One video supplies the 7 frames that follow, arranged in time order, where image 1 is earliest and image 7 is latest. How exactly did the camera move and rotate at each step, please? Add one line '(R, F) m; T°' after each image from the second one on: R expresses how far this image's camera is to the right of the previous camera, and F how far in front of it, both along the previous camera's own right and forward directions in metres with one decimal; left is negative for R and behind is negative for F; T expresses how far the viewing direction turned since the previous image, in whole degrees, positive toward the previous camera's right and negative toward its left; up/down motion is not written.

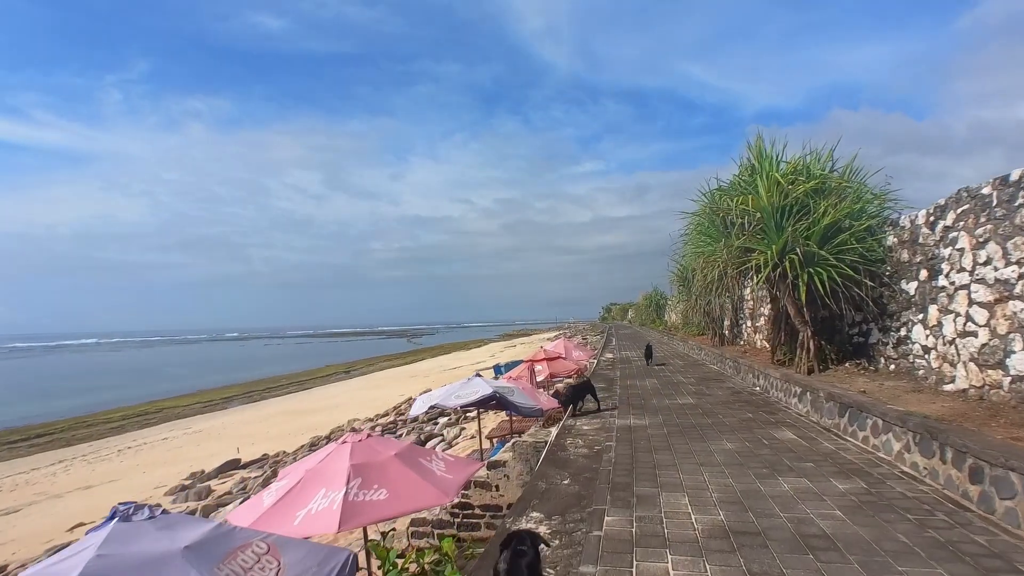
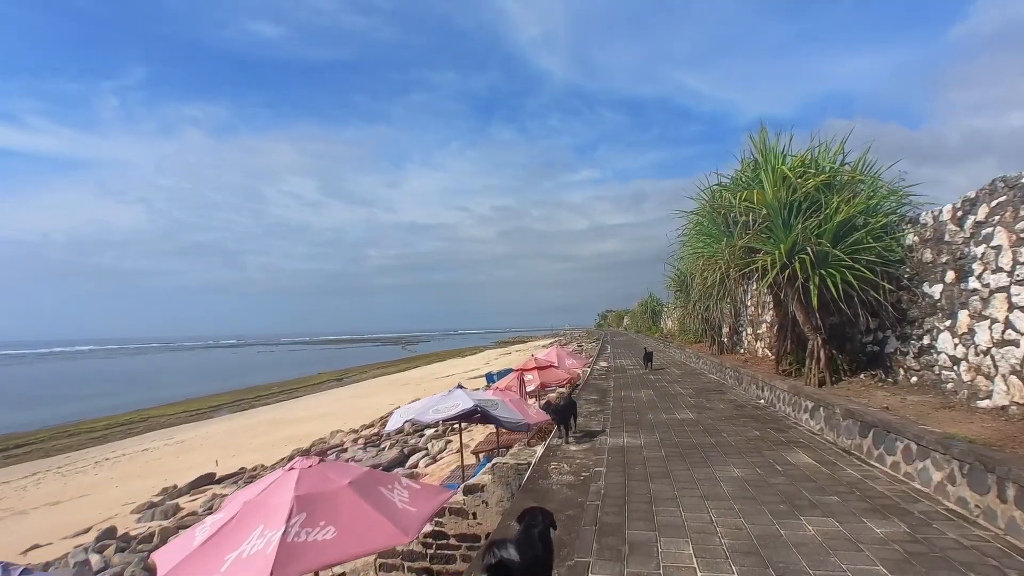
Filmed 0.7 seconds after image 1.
(+0.2, +0.8) m; 0°
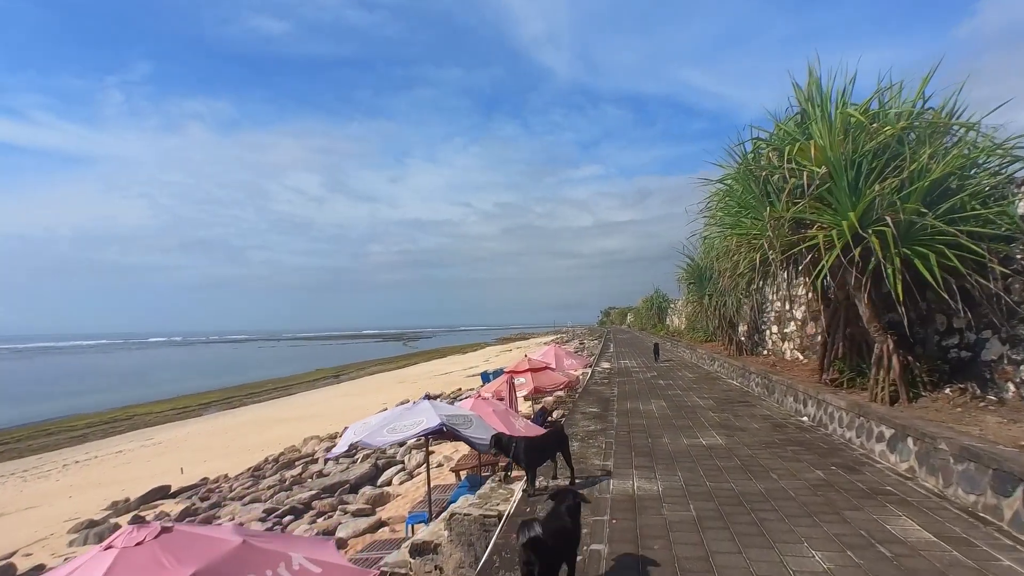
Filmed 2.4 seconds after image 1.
(+0.3, +2.0) m; 0°
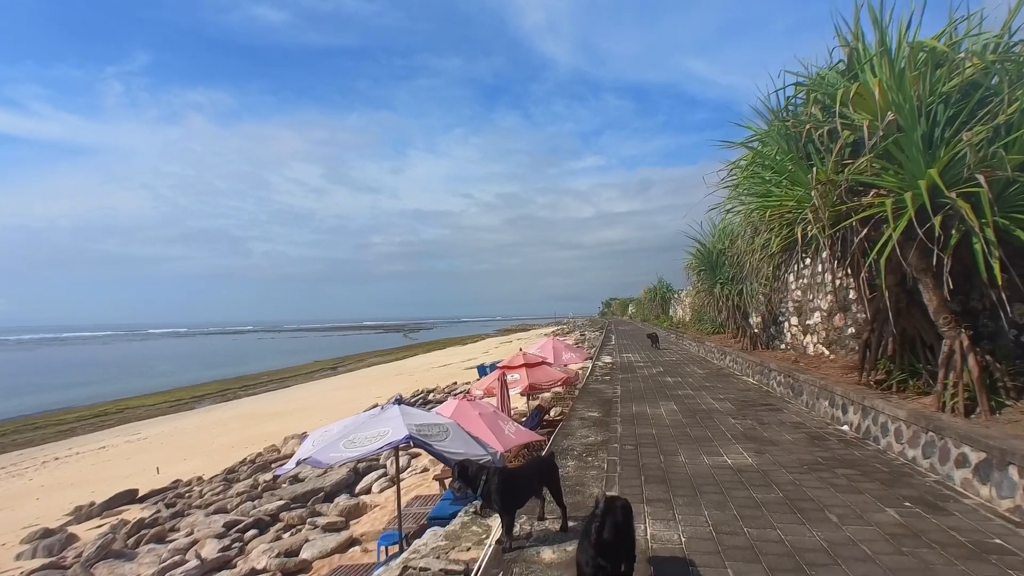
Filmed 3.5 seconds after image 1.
(+0.2, +1.3) m; 0°
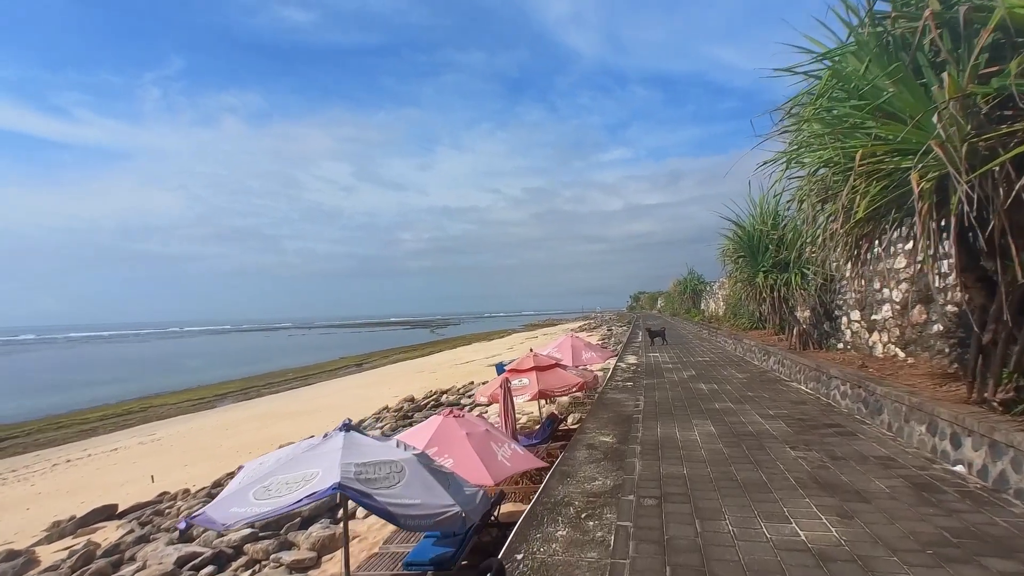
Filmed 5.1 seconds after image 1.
(+0.5, +1.8) m; -3°
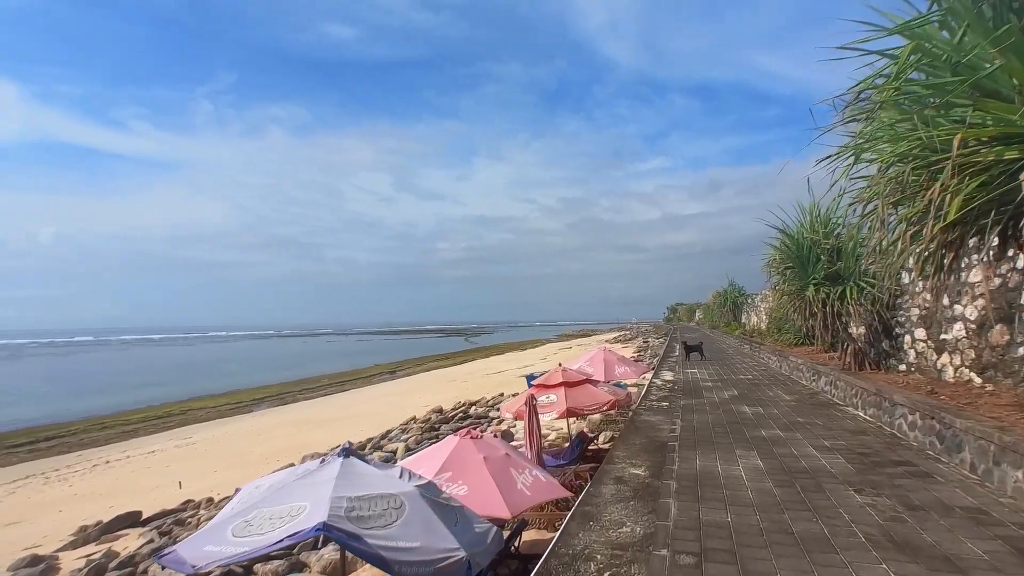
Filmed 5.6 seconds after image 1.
(+0.1, +0.6) m; -4°
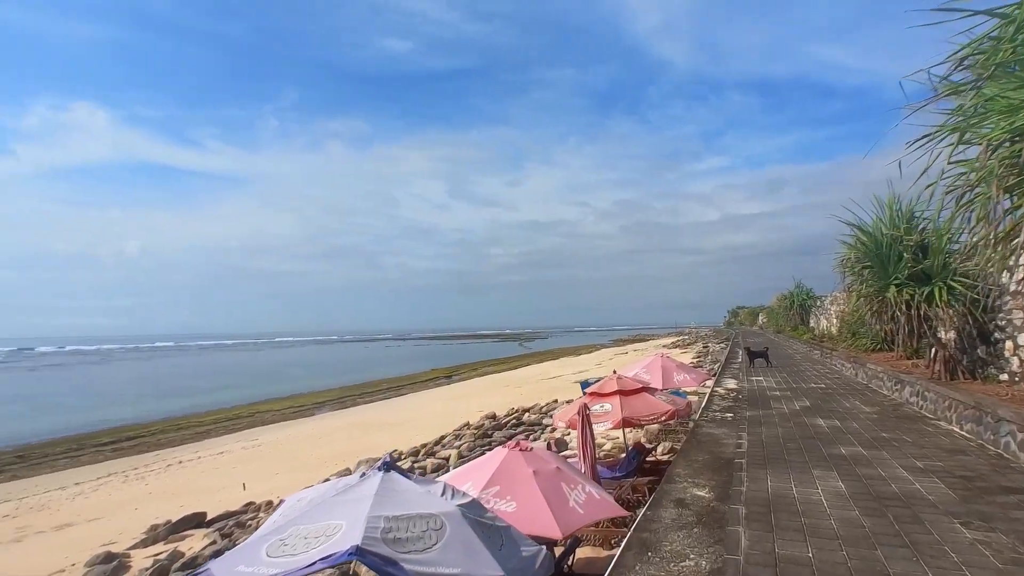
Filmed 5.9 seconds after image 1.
(+0.1, +0.3) m; -6°
